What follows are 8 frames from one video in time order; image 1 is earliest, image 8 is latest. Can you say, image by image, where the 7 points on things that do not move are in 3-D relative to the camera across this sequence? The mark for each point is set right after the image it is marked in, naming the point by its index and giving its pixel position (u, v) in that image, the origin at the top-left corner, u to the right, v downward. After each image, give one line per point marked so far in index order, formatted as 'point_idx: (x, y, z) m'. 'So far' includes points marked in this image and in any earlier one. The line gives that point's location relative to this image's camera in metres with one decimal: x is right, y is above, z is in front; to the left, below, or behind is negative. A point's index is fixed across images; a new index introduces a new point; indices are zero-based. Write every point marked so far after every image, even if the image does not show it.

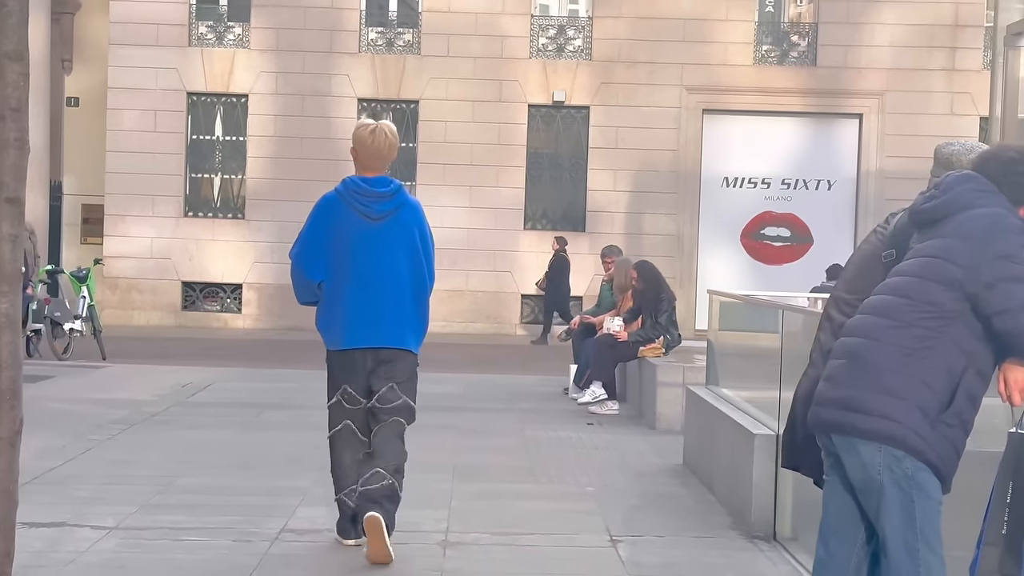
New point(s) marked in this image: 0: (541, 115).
0: (+0.3, +1.5, +17.4) m
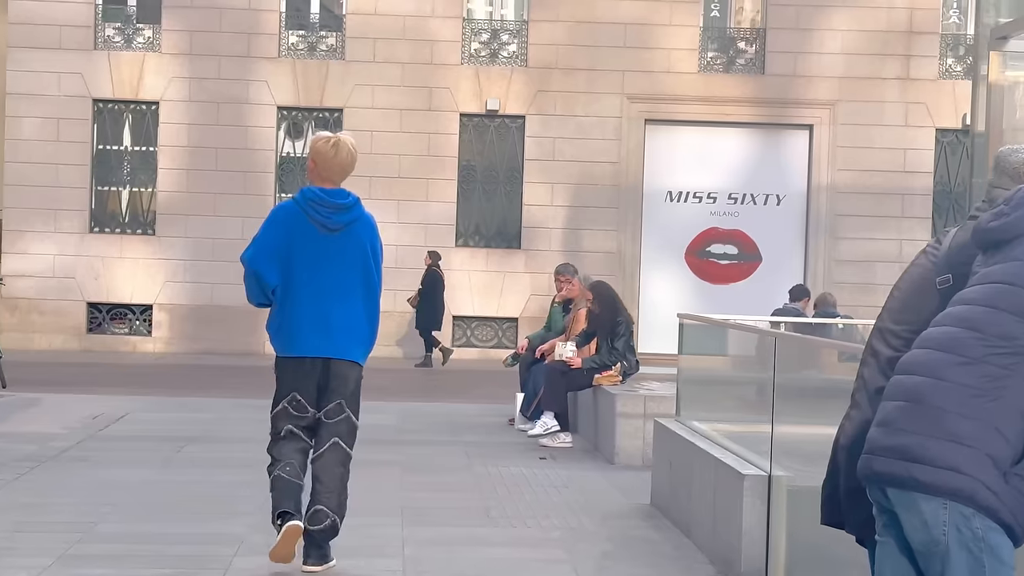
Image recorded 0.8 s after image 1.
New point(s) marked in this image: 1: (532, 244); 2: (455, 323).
0: (-0.3, +1.4, +16.4) m
1: (+0.2, +0.4, +16.2) m
2: (-0.5, -0.3, +16.3) m
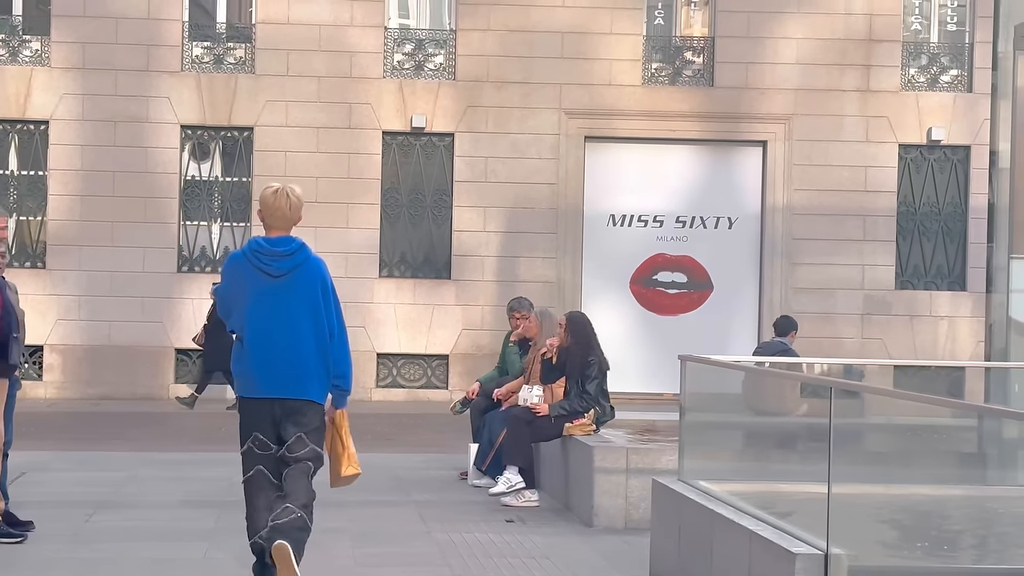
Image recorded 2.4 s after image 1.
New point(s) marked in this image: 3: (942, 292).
0: (-0.9, +1.1, +15.0) m
1: (-0.4, +0.1, +14.8) m
2: (-1.0, -0.6, +14.8) m
3: (+3.3, 0.0, +15.0) m
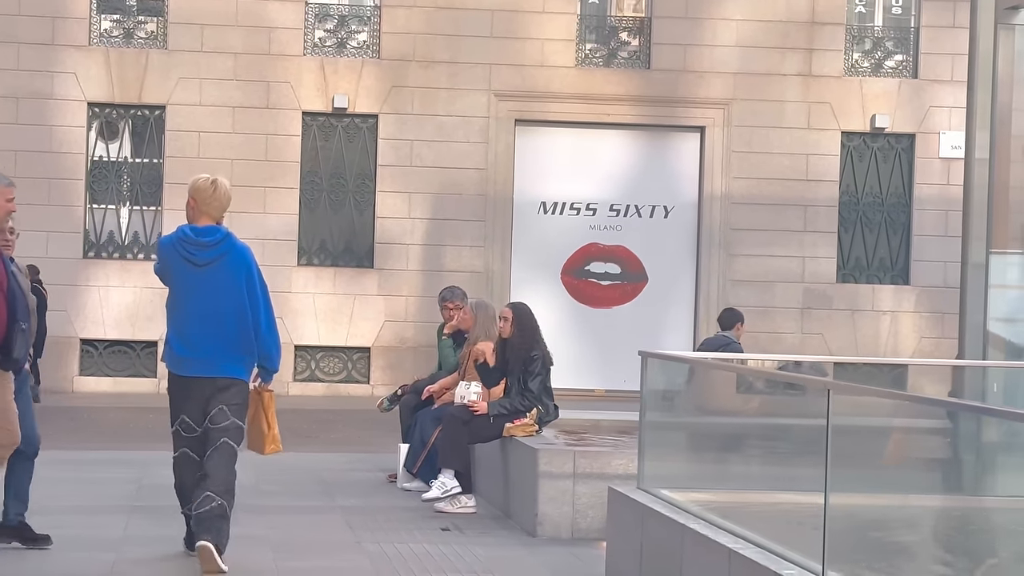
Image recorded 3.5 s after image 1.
0: (-1.4, +1.2, +14.2) m
1: (-0.9, +0.2, +14.1) m
2: (-1.5, -0.5, +14.1) m
3: (+2.7, 0.0, +14.4) m
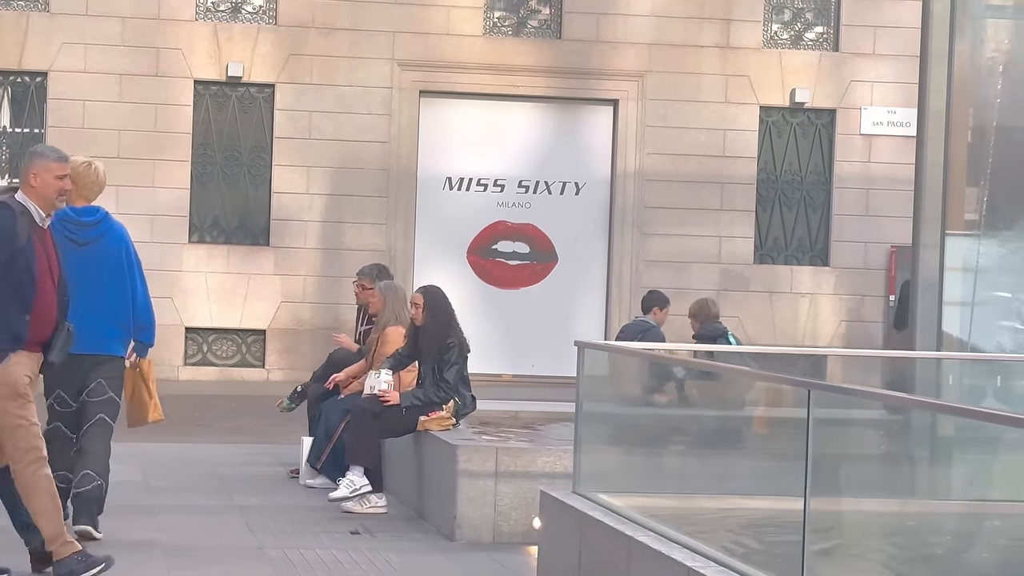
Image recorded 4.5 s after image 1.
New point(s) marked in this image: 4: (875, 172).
0: (-2.1, +1.3, +13.4) m
1: (-1.6, +0.3, +13.3) m
2: (-2.2, -0.3, +13.3) m
3: (+2.1, +0.1, +13.9) m
4: (+2.6, +0.8, +13.9) m
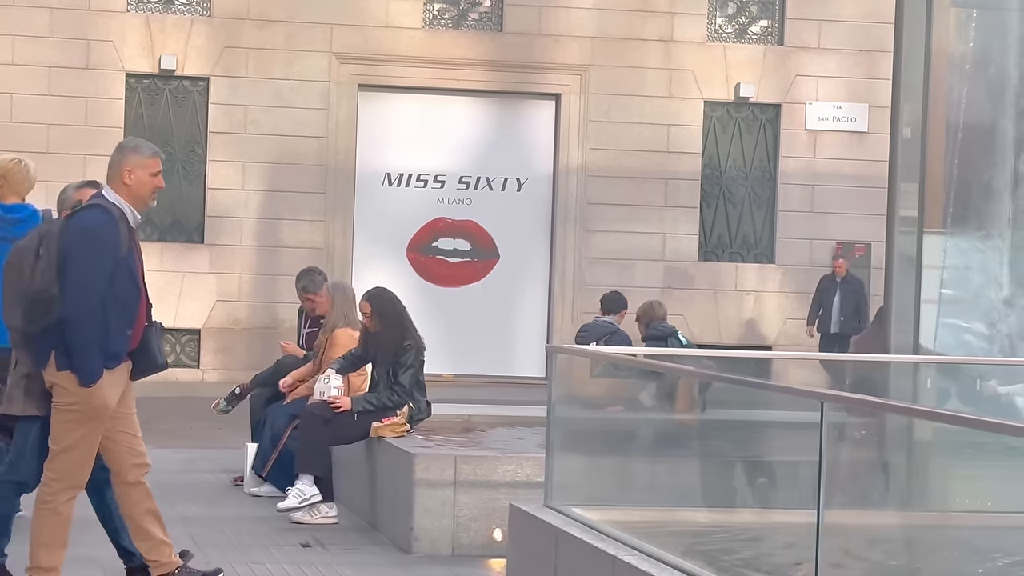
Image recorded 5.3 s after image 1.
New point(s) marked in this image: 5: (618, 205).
0: (-2.5, +1.3, +13.1) m
1: (-2.0, +0.3, +13.0) m
2: (-2.6, -0.3, +12.9) m
3: (+1.6, +0.2, +13.7) m
4: (+2.2, +0.8, +13.7) m
5: (+0.7, +0.6, +13.4) m
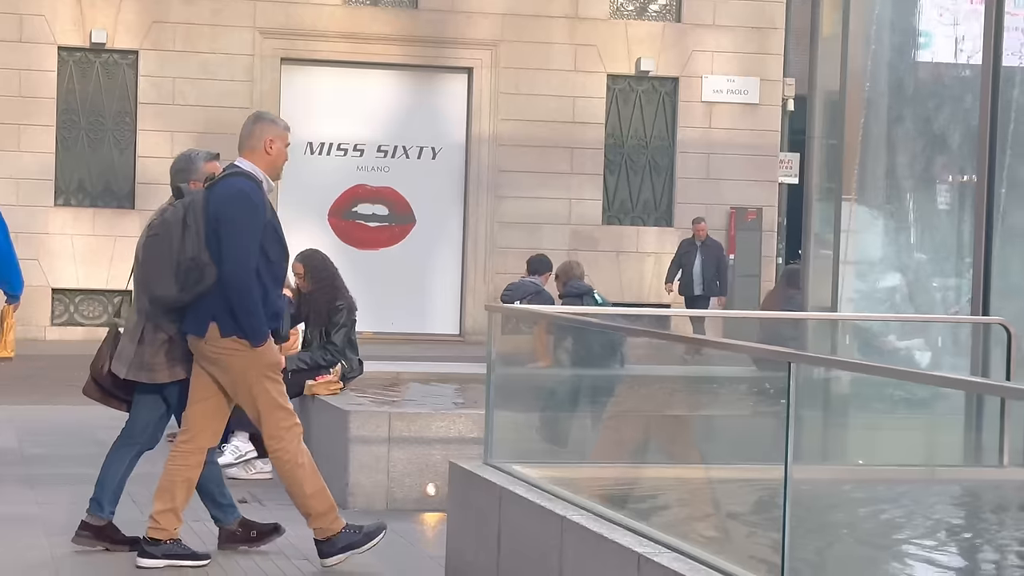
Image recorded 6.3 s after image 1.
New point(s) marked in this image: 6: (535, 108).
0: (-3.0, +1.6, +13.7) m
1: (-2.5, +0.6, +13.7) m
2: (-3.2, -0.1, +13.7) m
3: (+1.0, +0.4, +14.6) m
4: (+1.5, +1.1, +14.7) m
5: (+0.1, +0.8, +14.3) m
6: (+0.2, +1.3, +14.3) m
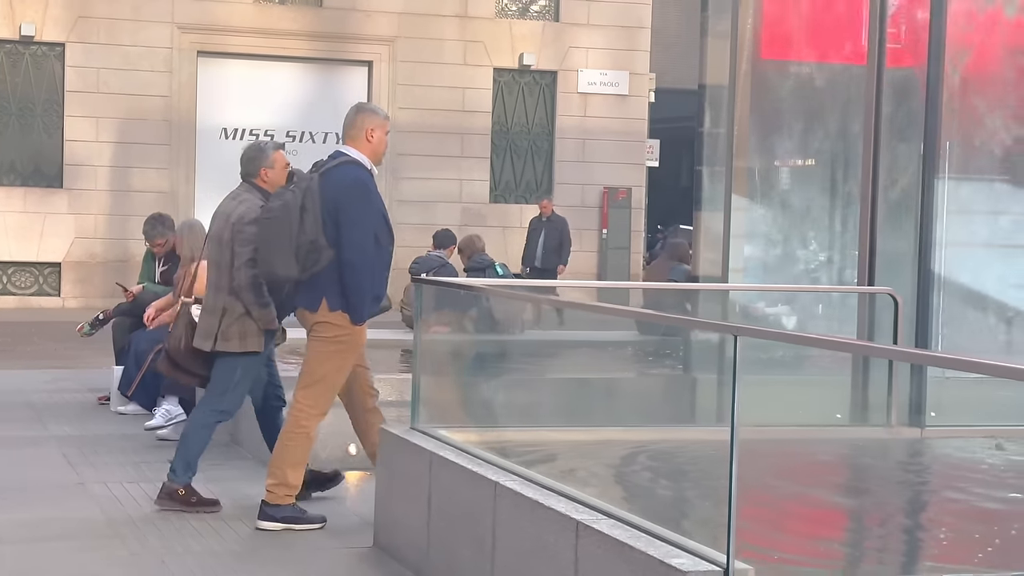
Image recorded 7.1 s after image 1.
0: (-3.8, +1.8, +15.0) m
1: (-3.3, +0.8, +15.1) m
2: (-3.9, +0.1, +14.9) m
3: (+0.1, +0.7, +16.3) m
4: (+0.6, +1.4, +16.4) m
5: (-0.7, +1.1, +15.9) m
6: (-0.7, +1.6, +15.9) m
